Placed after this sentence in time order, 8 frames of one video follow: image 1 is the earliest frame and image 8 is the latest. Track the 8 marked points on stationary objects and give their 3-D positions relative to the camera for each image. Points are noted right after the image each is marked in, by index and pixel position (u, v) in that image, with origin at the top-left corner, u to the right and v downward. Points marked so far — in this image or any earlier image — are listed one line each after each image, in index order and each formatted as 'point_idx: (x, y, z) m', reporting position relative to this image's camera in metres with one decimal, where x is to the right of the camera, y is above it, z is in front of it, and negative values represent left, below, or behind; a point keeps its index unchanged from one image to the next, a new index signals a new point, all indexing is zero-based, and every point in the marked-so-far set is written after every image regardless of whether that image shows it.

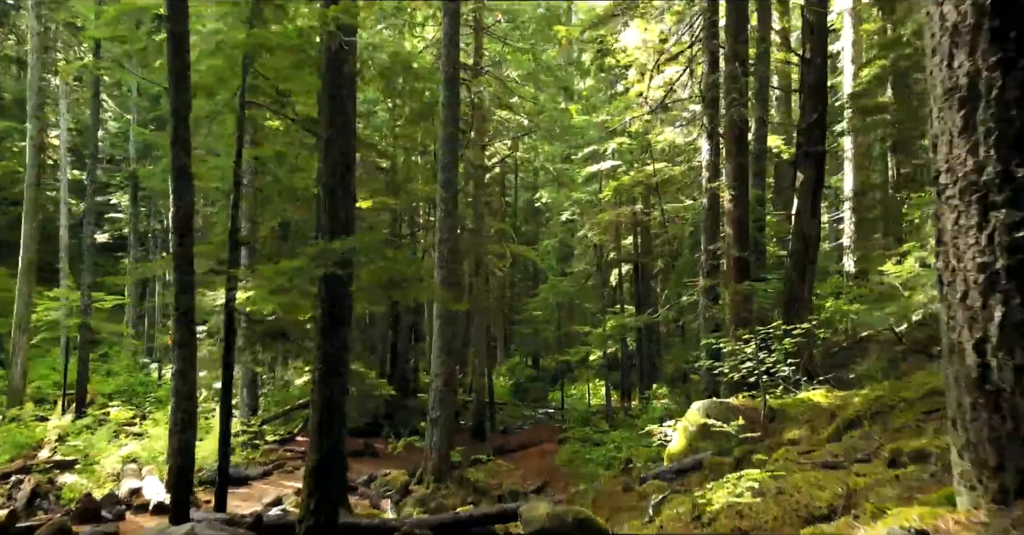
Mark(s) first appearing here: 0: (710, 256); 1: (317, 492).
0: (+3.4, +0.2, +15.2) m
1: (-2.0, -2.3, +8.5) m
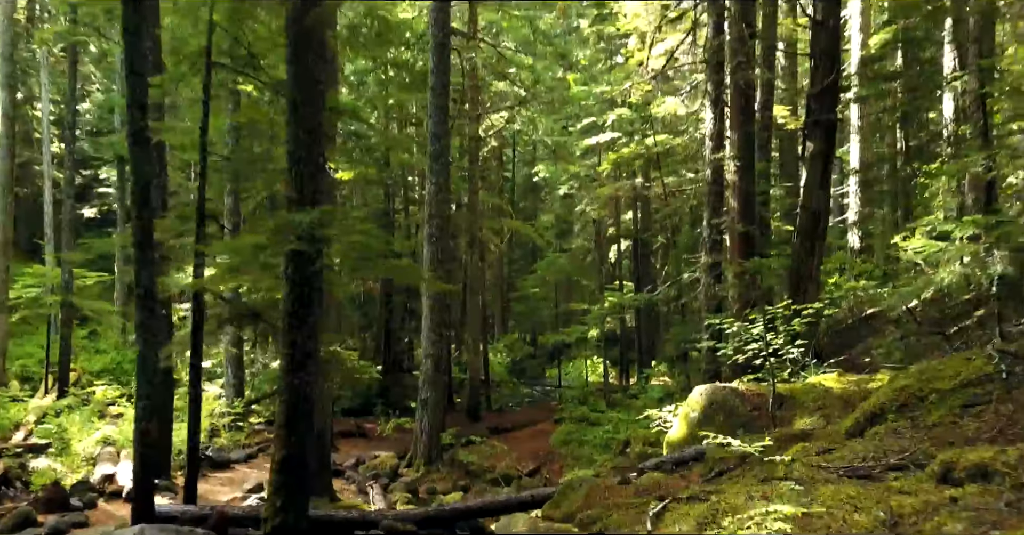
0: (+3.3, +0.6, +14.4) m
1: (-2.1, -2.1, +7.8) m
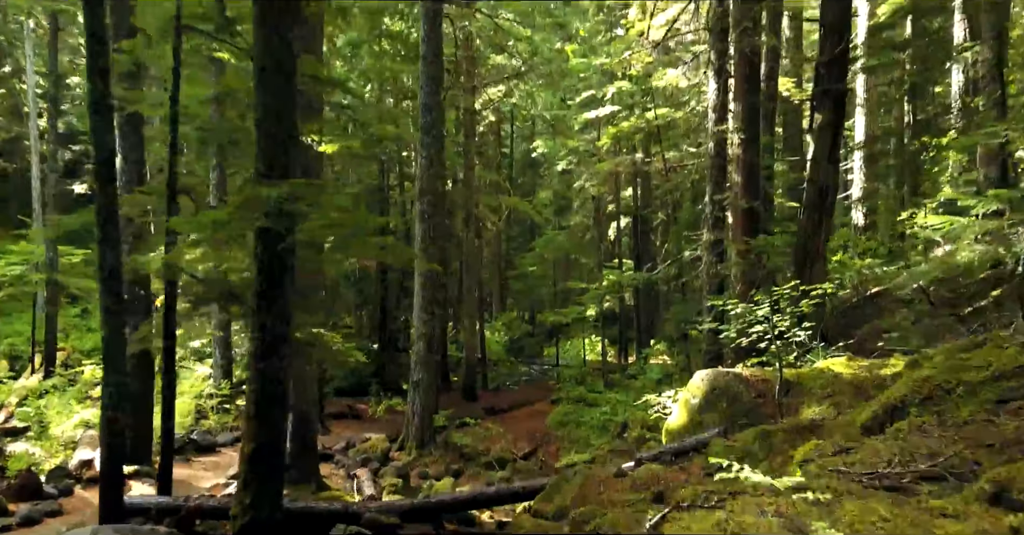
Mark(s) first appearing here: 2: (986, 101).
0: (+3.2, +0.9, +13.8) m
1: (-2.2, -1.9, +7.3) m
2: (+7.7, +2.7, +14.2) m
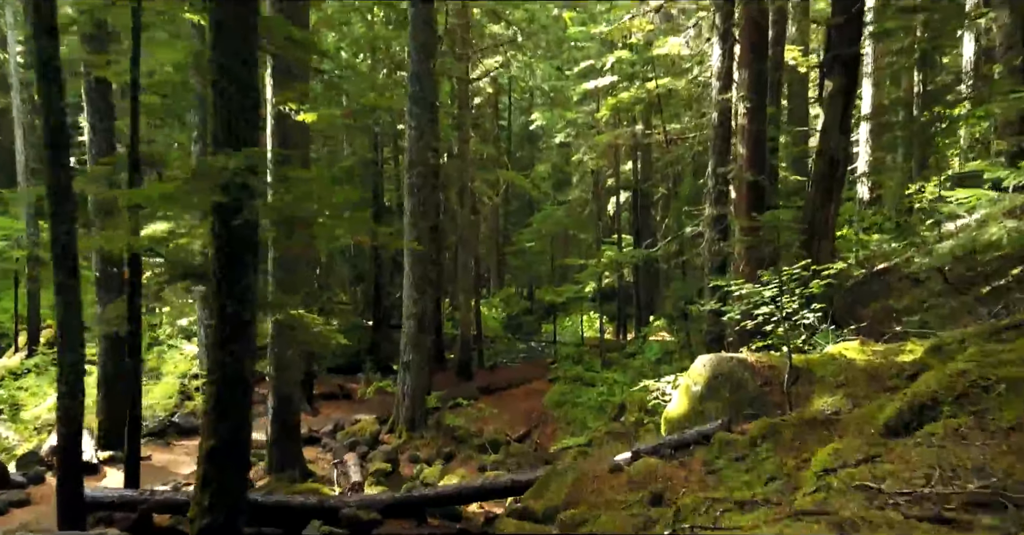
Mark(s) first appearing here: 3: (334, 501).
0: (+3.1, +1.3, +13.2) m
1: (-2.3, -1.7, +6.7) m
2: (+7.6, +3.0, +13.5) m
3: (-1.7, -2.3, +8.5) m
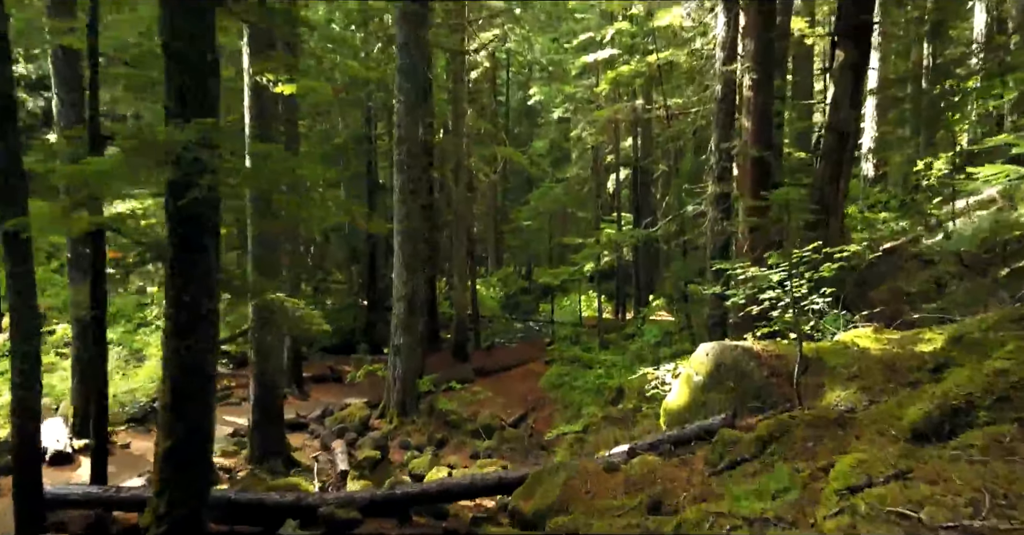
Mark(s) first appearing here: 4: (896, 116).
0: (+3.0, +1.6, +12.5) m
1: (-2.4, -1.6, +6.2) m
2: (+7.5, +3.3, +12.8) m
3: (-1.8, -2.1, +8.0) m
4: (+8.6, +3.4, +19.6) m
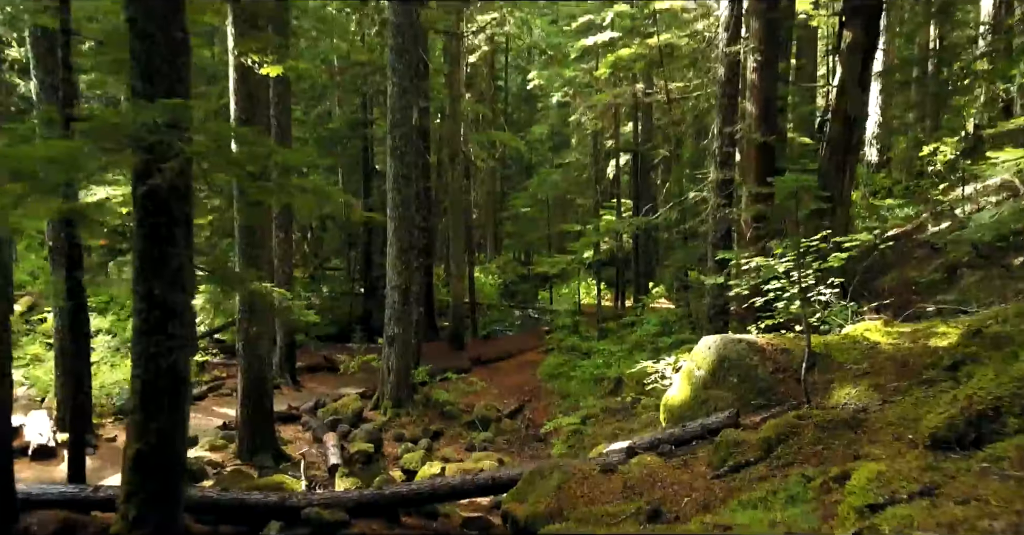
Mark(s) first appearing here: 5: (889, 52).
0: (+3.0, +1.7, +12.2) m
1: (-2.4, -1.6, +5.8) m
2: (+7.4, +3.5, +12.4) m
3: (-1.9, -2.0, +7.6) m
4: (+8.5, +3.6, +19.2) m
5: (+7.8, +4.5, +18.1) m
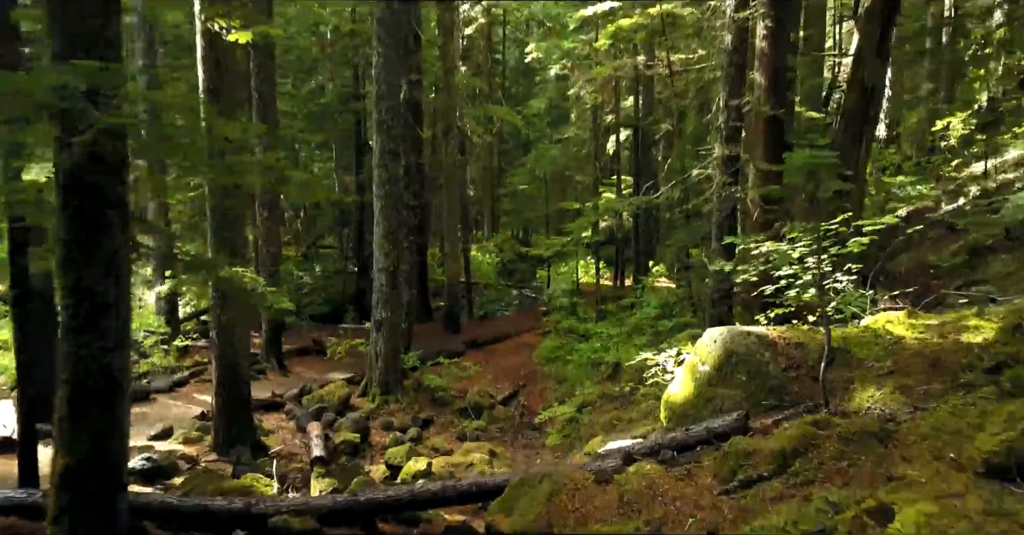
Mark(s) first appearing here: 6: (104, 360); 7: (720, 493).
0: (+2.9, +2.0, +11.4) m
1: (-2.6, -1.5, +5.2) m
2: (+7.3, +3.7, +11.6) m
3: (-2.0, -1.9, +7.0) m
4: (+8.4, +4.1, +18.4) m
5: (+7.7, +4.9, +17.3) m
6: (-2.3, -0.5, +5.1) m
7: (+1.3, -1.4, +5.7) m
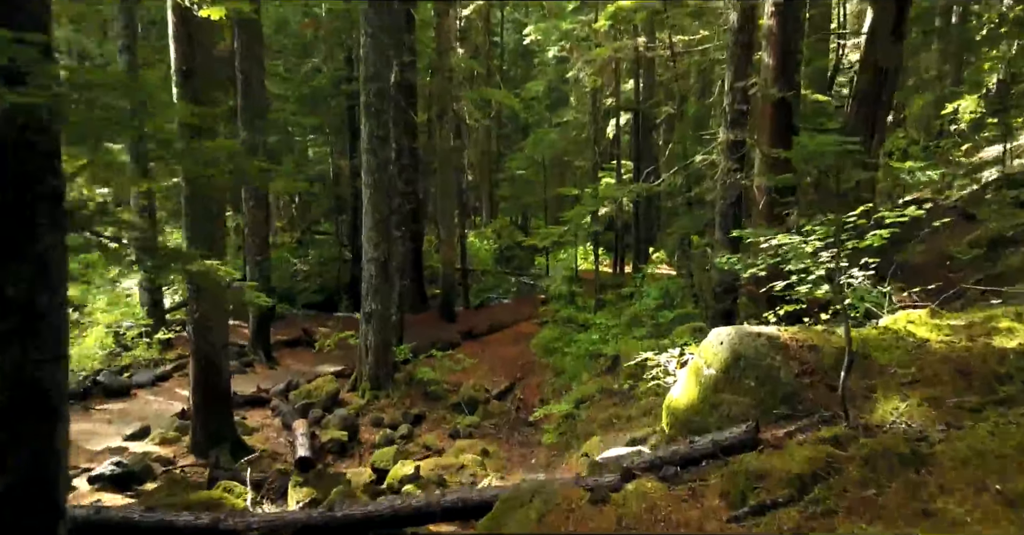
0: (+2.8, +2.1, +10.8) m
1: (-2.6, -1.5, +4.6) m
2: (+7.2, +3.8, +10.9) m
3: (-2.1, -1.9, +6.5) m
4: (+8.3, +4.3, +17.7) m
5: (+7.6, +5.1, +16.6) m
6: (-2.4, -0.6, +4.5) m
7: (+1.3, -1.4, +5.2) m
